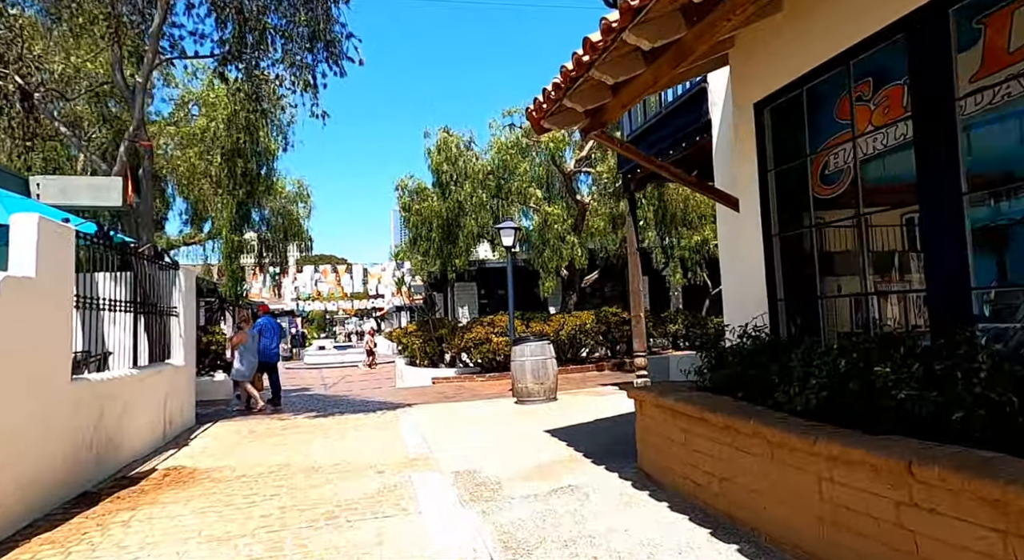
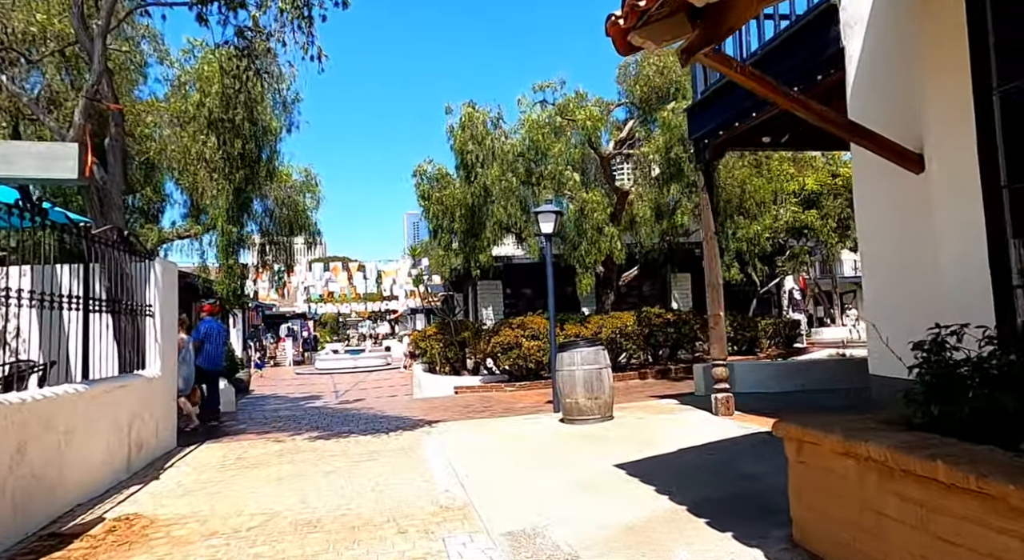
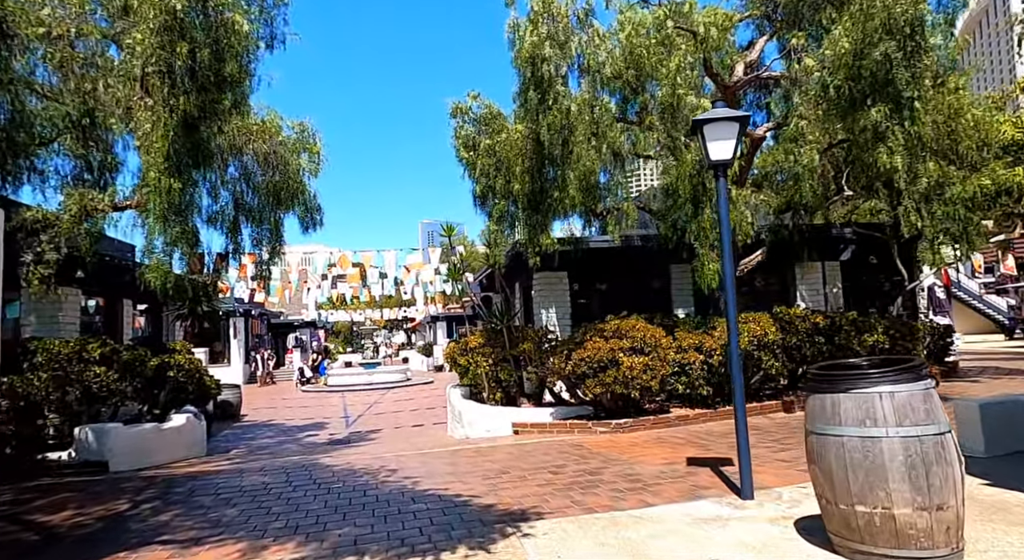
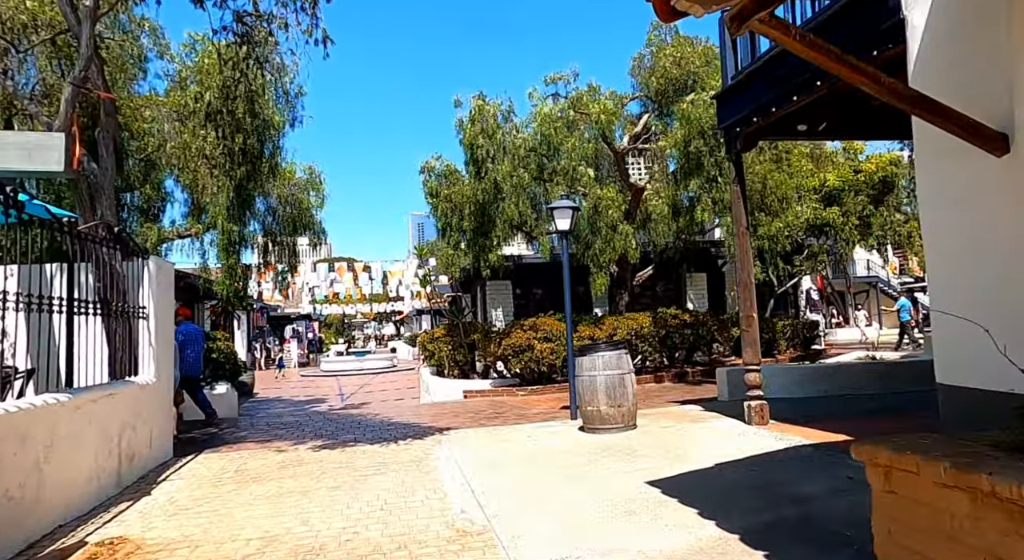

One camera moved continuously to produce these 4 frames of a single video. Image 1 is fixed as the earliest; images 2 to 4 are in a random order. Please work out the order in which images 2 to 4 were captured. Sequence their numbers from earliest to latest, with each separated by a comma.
2, 4, 3
